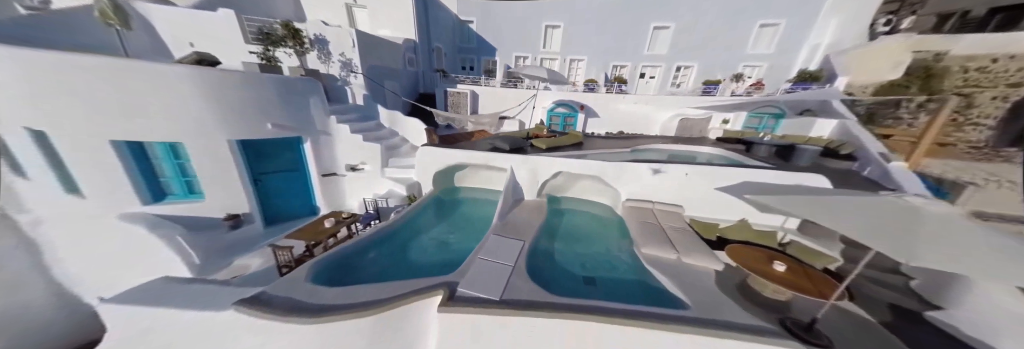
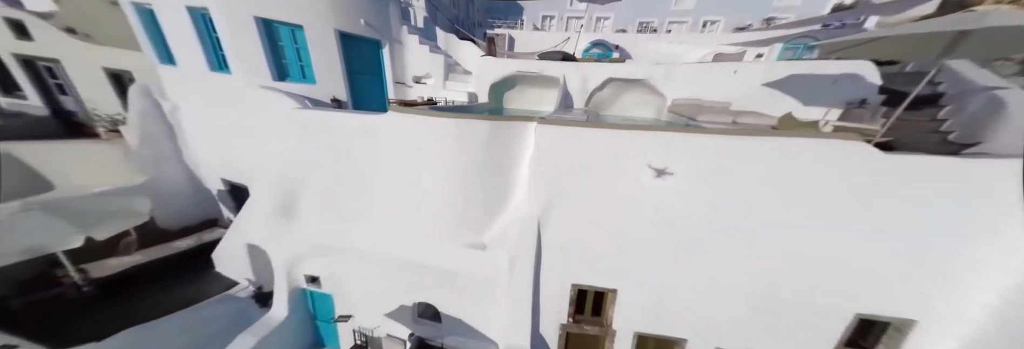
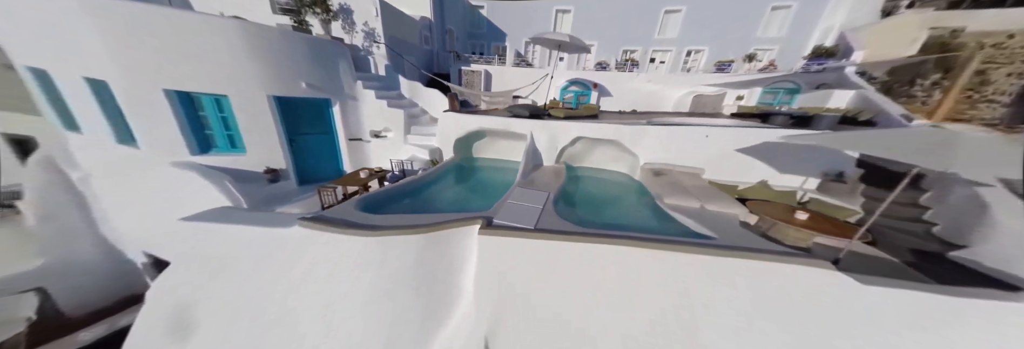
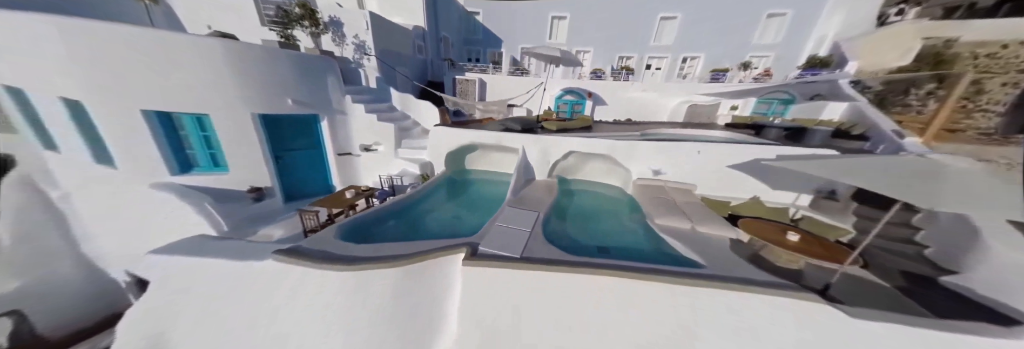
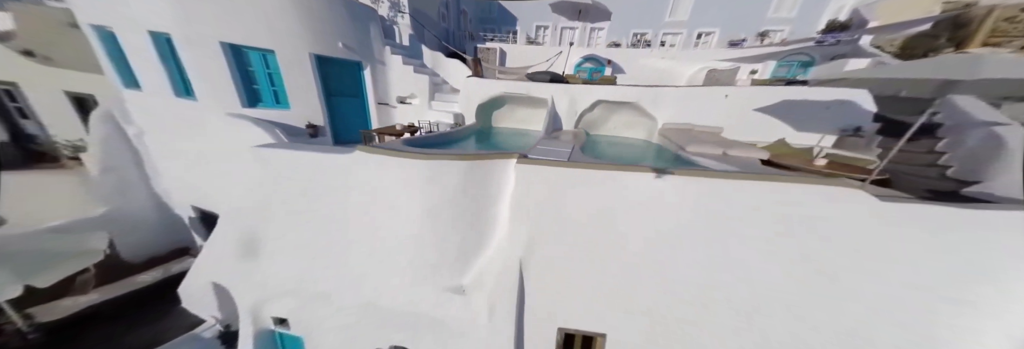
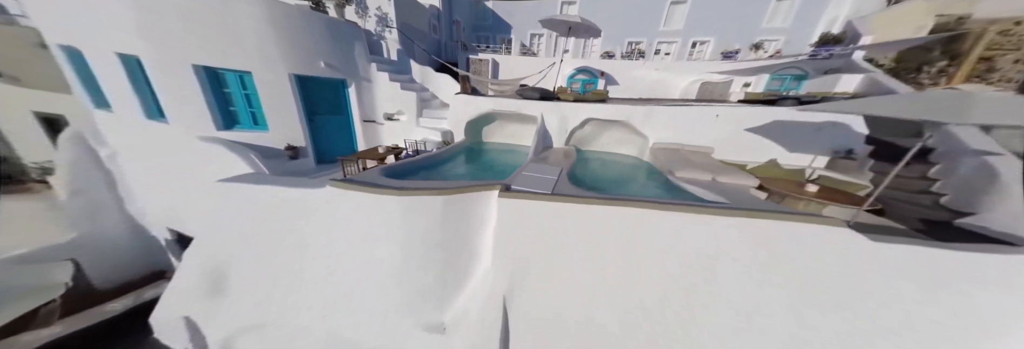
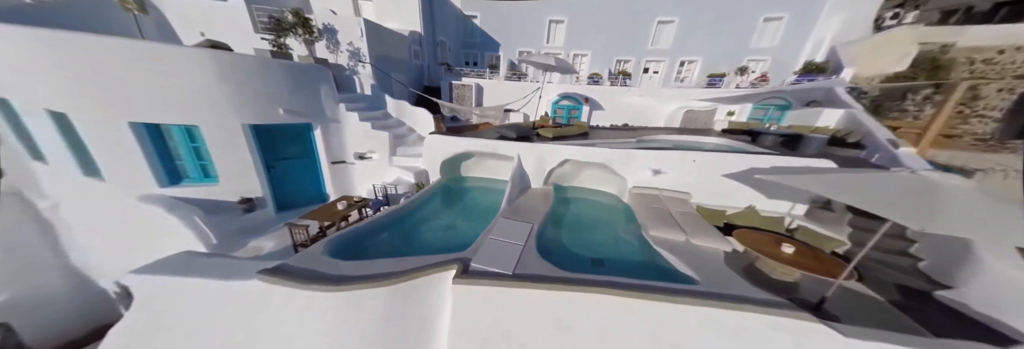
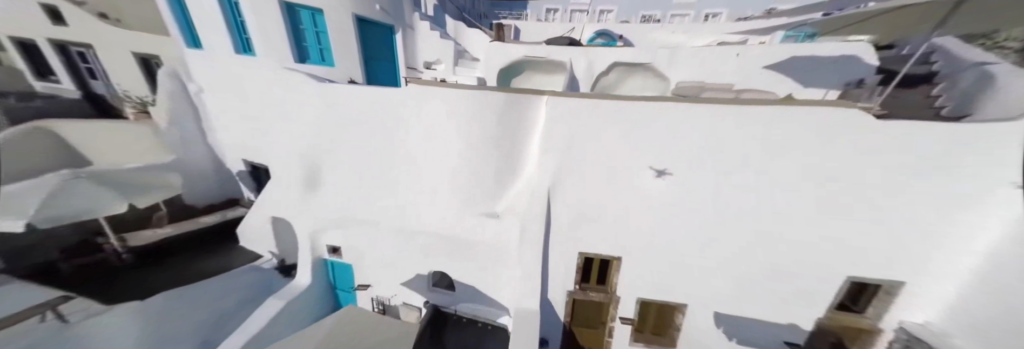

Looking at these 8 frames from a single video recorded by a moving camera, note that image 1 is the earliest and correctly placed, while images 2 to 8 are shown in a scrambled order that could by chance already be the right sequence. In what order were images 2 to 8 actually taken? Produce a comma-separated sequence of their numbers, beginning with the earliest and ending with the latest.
7, 4, 3, 6, 5, 2, 8
